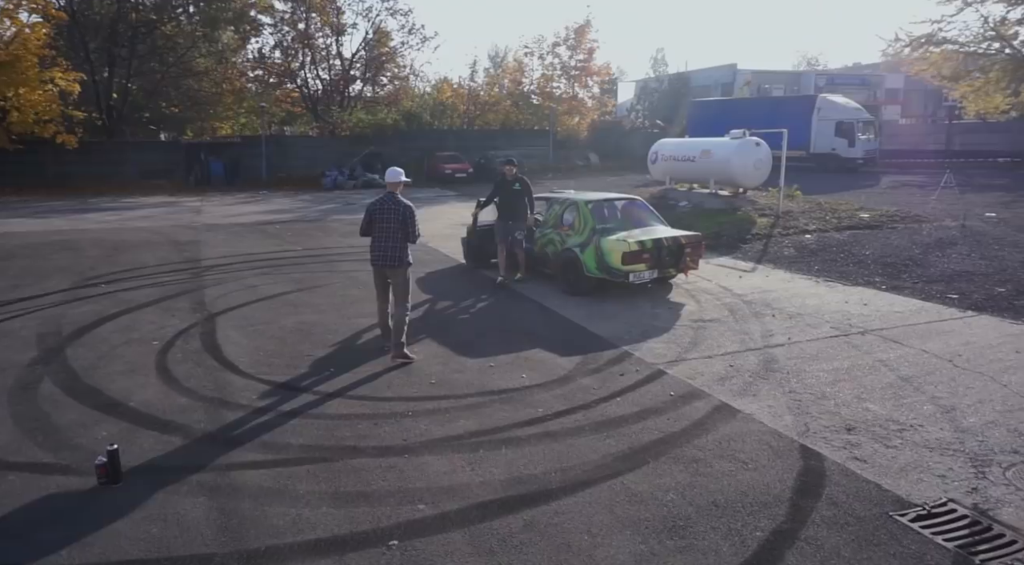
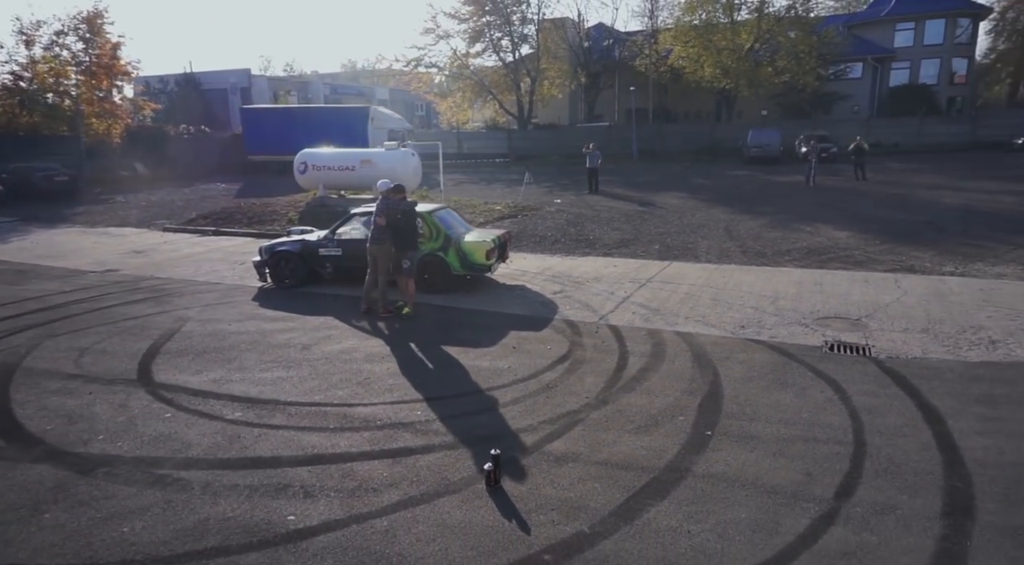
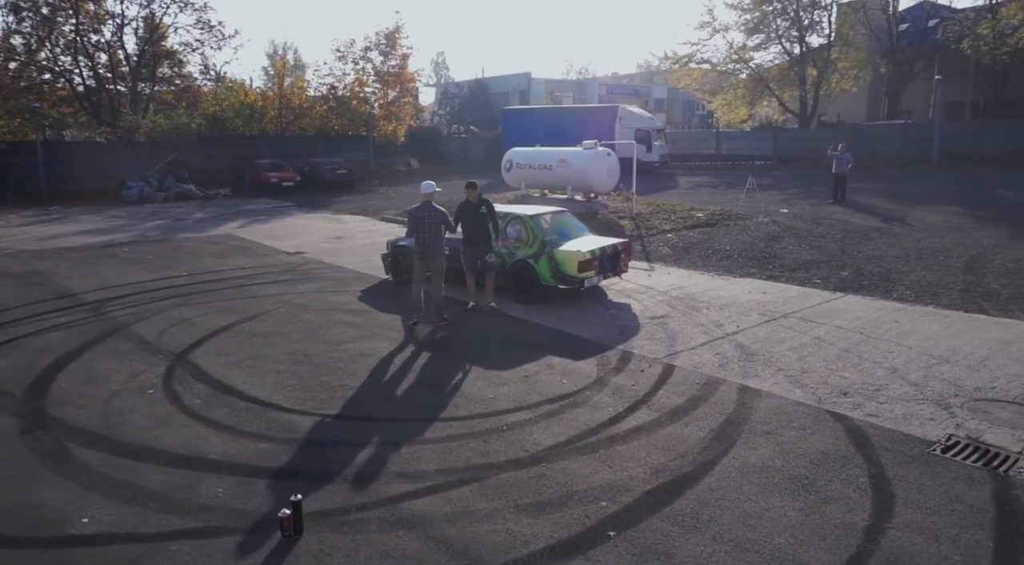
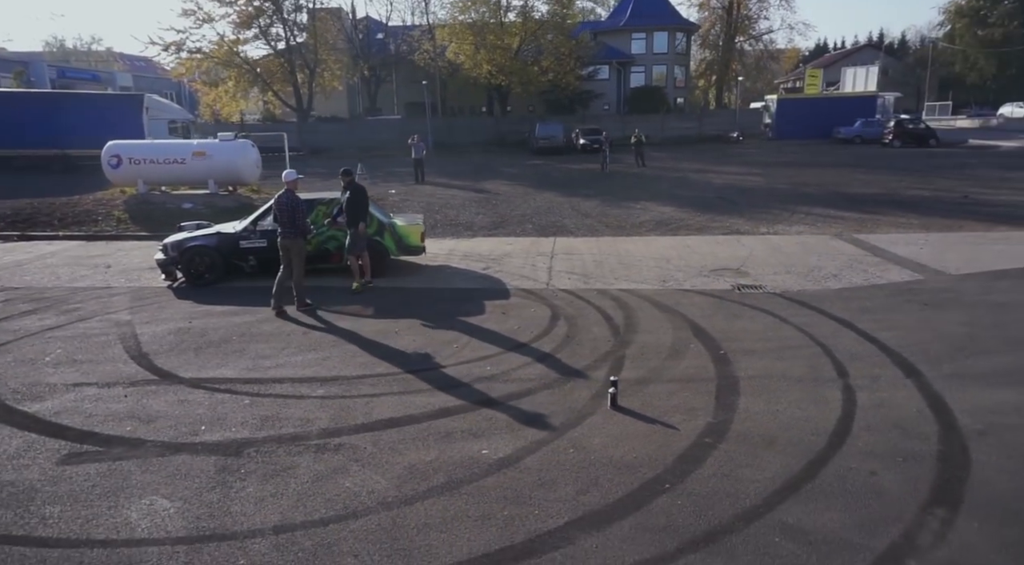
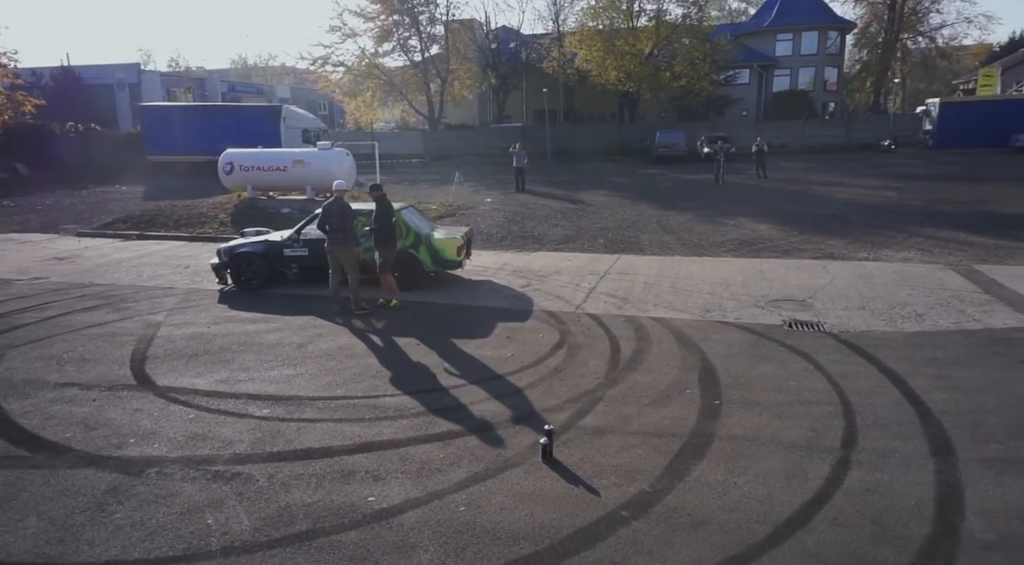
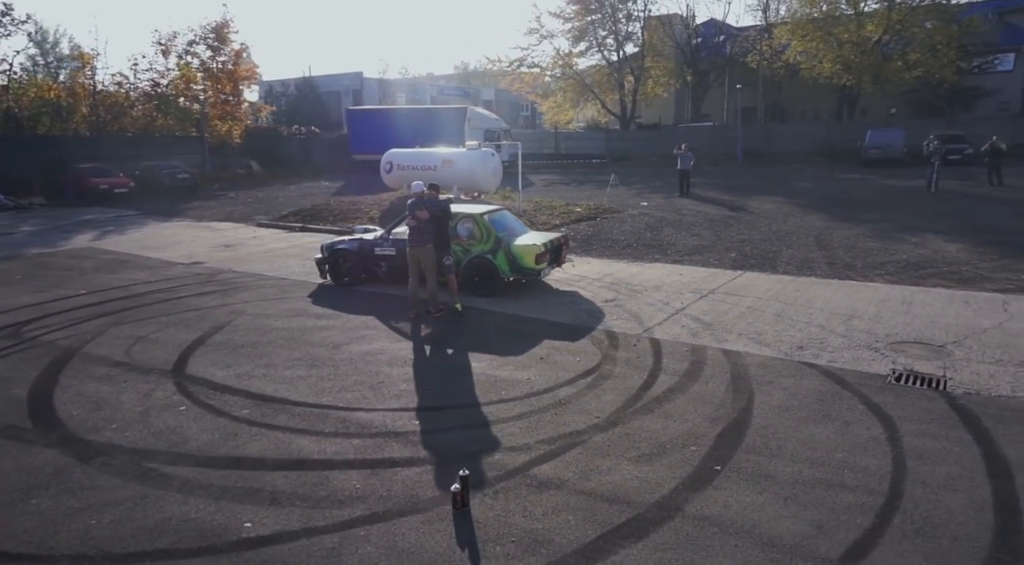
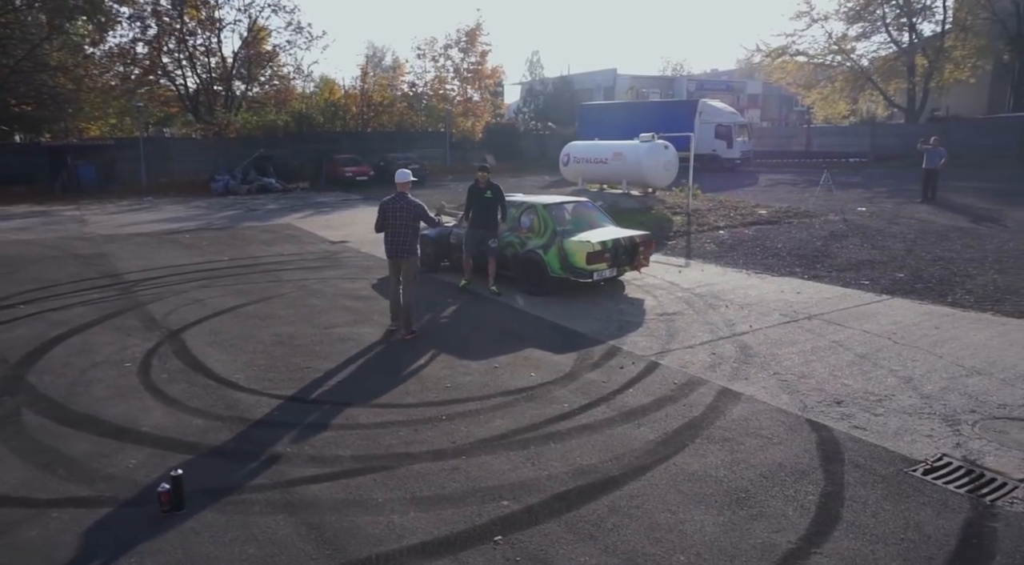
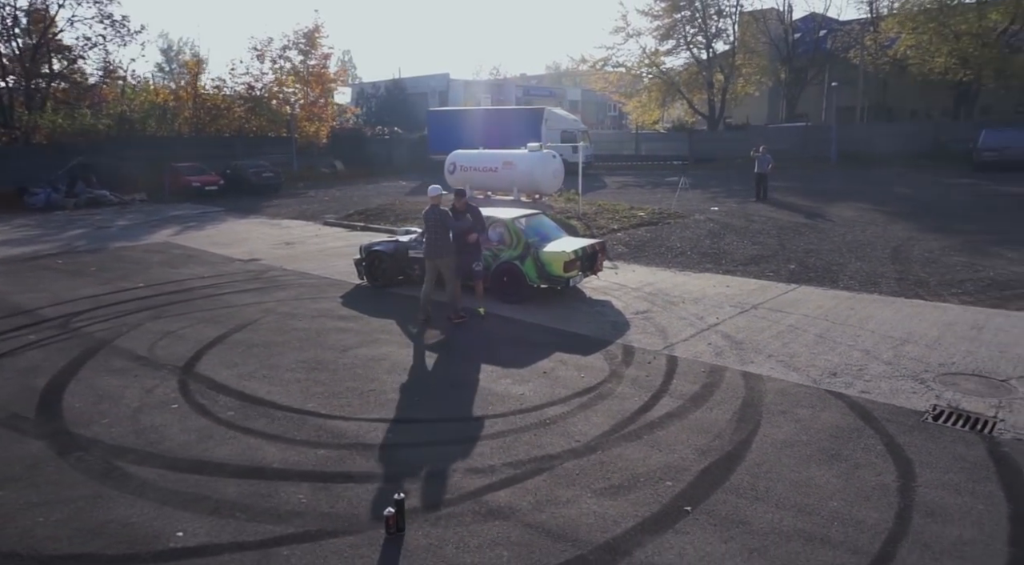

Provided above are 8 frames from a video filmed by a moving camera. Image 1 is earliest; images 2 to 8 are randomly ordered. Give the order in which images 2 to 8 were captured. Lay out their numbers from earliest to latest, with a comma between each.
7, 3, 8, 6, 2, 5, 4
